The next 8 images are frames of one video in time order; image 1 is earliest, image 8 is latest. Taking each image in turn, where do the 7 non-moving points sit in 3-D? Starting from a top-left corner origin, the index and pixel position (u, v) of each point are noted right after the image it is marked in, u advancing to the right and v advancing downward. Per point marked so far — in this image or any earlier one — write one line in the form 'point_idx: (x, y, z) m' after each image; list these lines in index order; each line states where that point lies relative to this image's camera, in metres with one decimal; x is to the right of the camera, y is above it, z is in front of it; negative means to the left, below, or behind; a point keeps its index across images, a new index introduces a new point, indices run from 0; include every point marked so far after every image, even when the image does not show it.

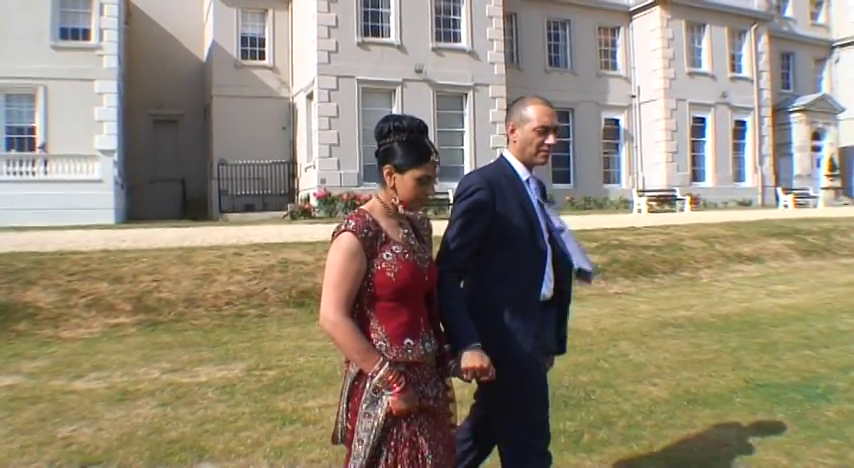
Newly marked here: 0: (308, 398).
0: (-0.6, -0.8, +4.4) m
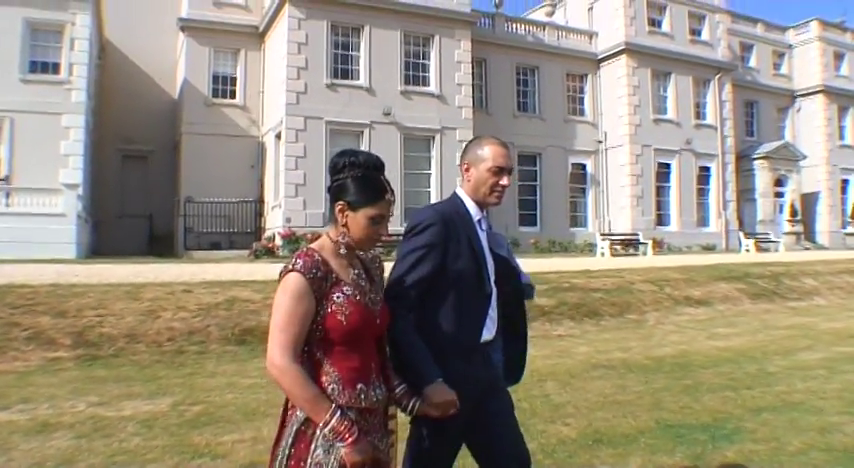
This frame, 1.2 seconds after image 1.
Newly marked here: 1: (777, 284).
0: (-1.0, -1.0, +4.6) m
1: (+5.8, -0.9, +14.8) m
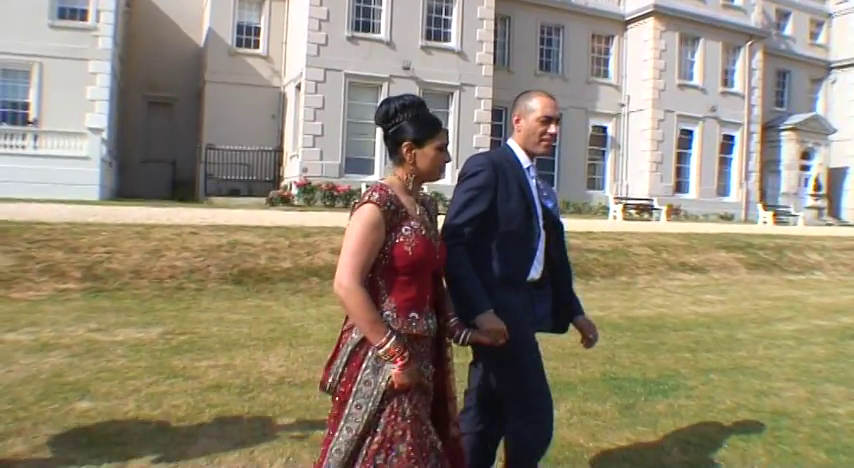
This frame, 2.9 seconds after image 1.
0: (-1.3, -0.7, +5.1) m
1: (+5.9, -0.4, +15.1) m
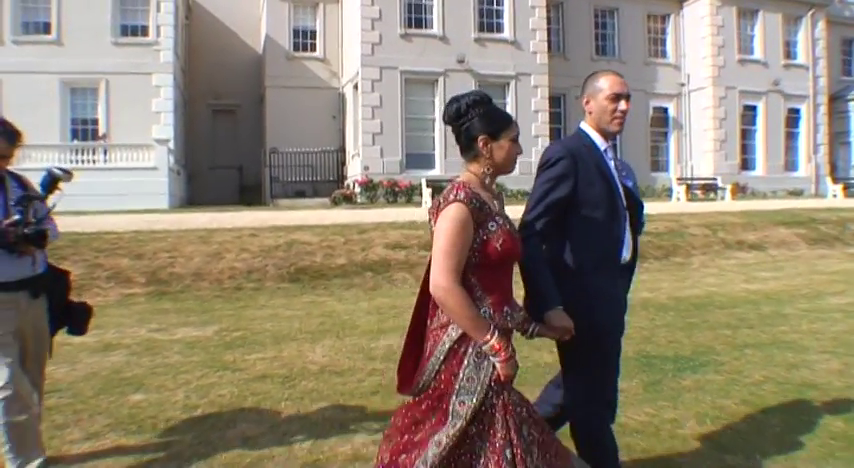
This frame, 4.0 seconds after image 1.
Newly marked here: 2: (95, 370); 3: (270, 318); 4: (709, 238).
0: (-1.1, -0.7, +5.5) m
1: (+6.8, +0.1, +14.8) m
2: (-1.8, -0.7, +4.9) m
3: (-1.2, -0.6, +6.8) m
4: (+4.0, -0.1, +12.8) m
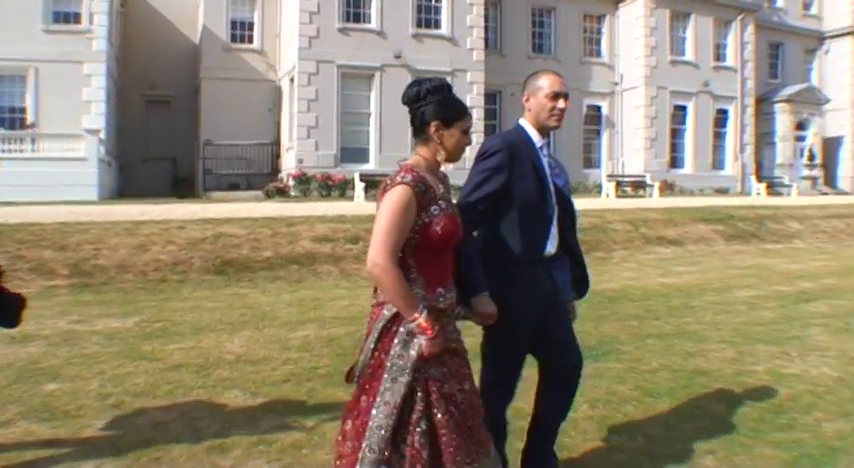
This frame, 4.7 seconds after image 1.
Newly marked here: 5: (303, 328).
0: (-1.6, -0.7, +5.6) m
1: (+5.7, +0.1, +15.4) m
2: (-2.3, -0.7, +5.0) m
3: (-1.8, -0.6, +6.9) m
4: (+3.0, 0.0, +13.3) m
5: (-0.8, -0.6, +5.9) m
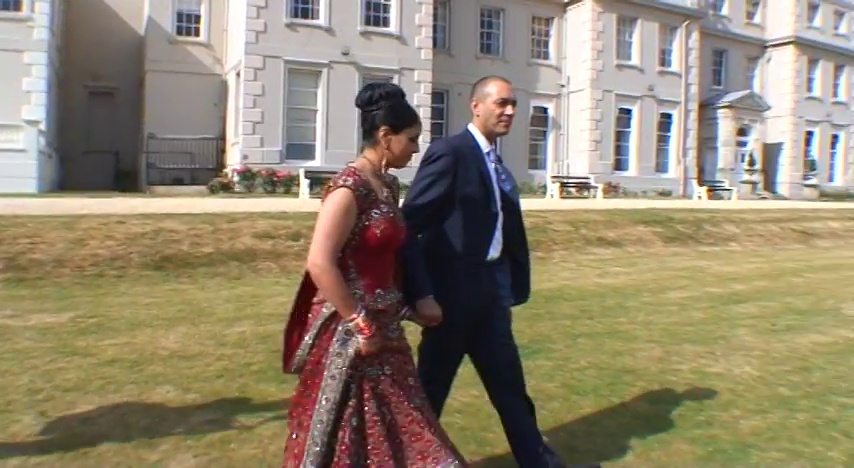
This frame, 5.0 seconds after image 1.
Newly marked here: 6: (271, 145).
0: (-2.0, -0.6, +5.6) m
1: (+4.7, +0.1, +15.8) m
2: (-2.7, -0.7, +4.9) m
3: (-2.3, -0.5, +6.9) m
4: (+2.2, 0.0, +13.5) m
5: (-1.2, -0.6, +6.0) m
6: (-3.3, +1.9, +19.1) m
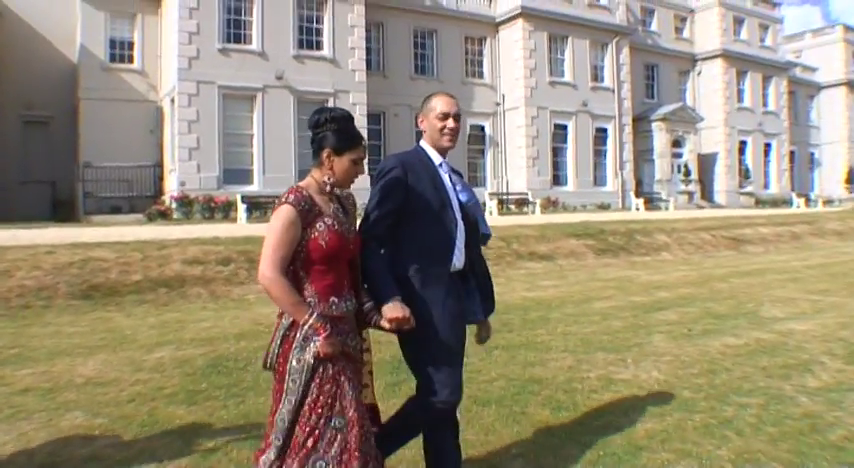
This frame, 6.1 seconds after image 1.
0: (-2.6, -0.9, +5.7) m
1: (+3.6, -0.1, +16.2) m
2: (-3.2, -0.9, +5.0) m
3: (-2.9, -0.8, +7.0) m
4: (+1.2, -0.2, +13.8) m
5: (-1.8, -0.8, +6.1) m
6: (-4.6, +1.4, +19.1) m
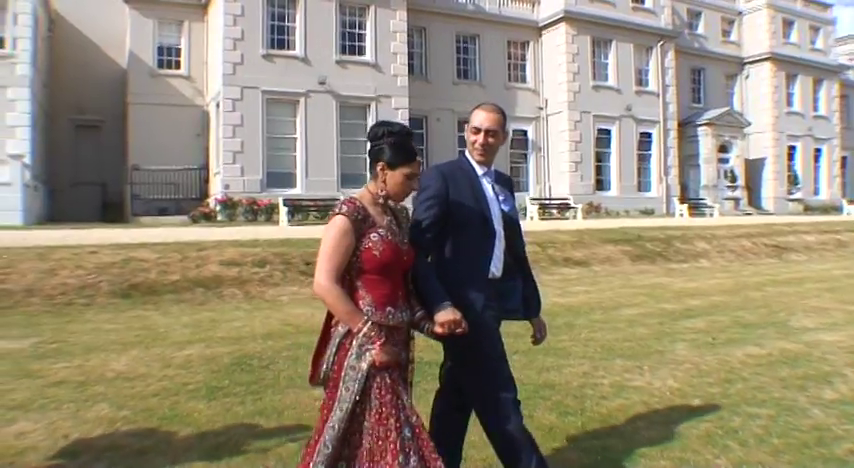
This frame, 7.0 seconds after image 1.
0: (-2.5, -0.9, +6.0) m
1: (+4.3, -0.2, +16.2) m
2: (-3.1, -0.9, +5.3) m
3: (-2.7, -0.8, +7.3) m
4: (+1.7, -0.3, +13.9) m
5: (-1.7, -0.8, +6.3) m
6: (-3.8, +1.3, +19.5) m
